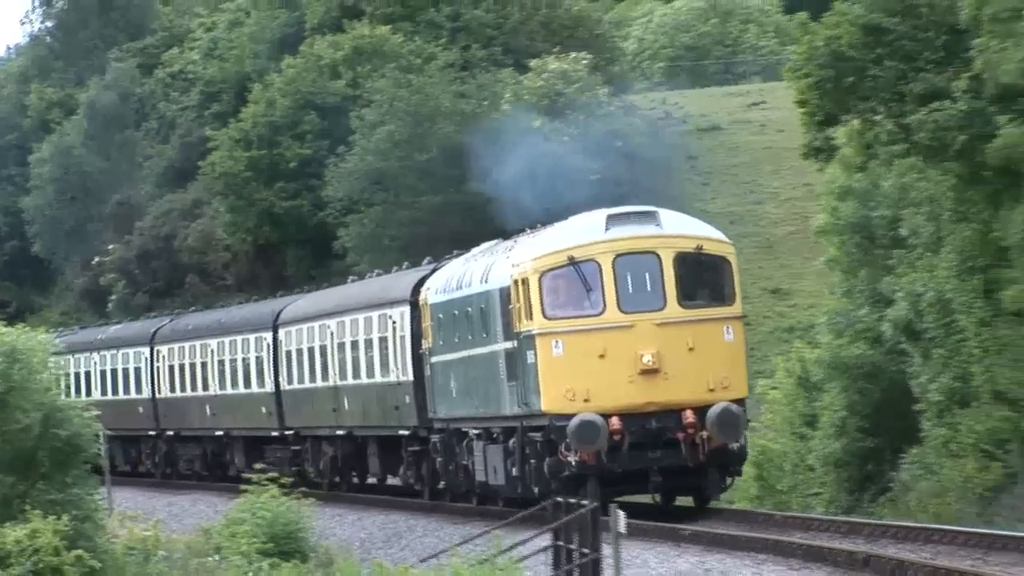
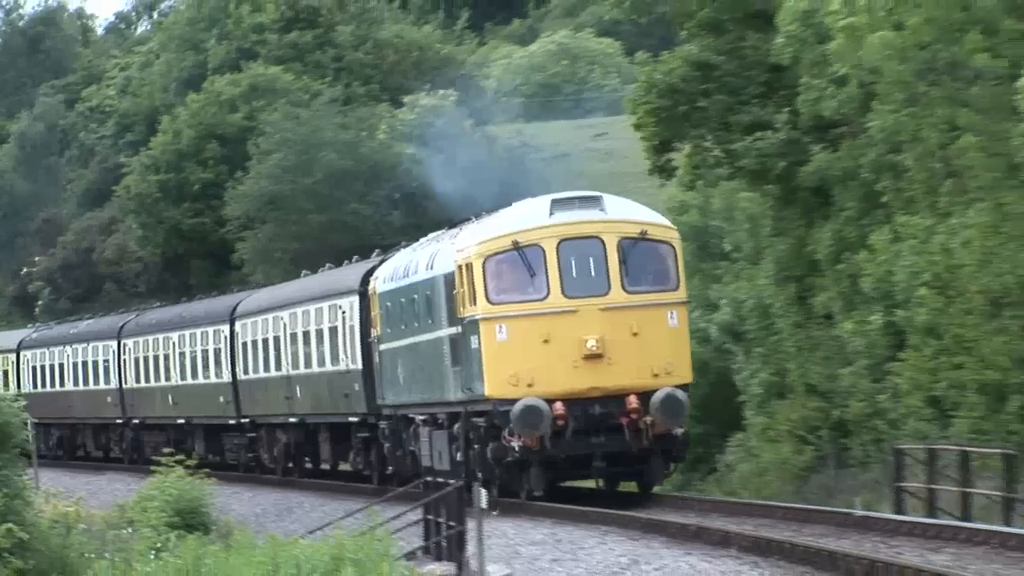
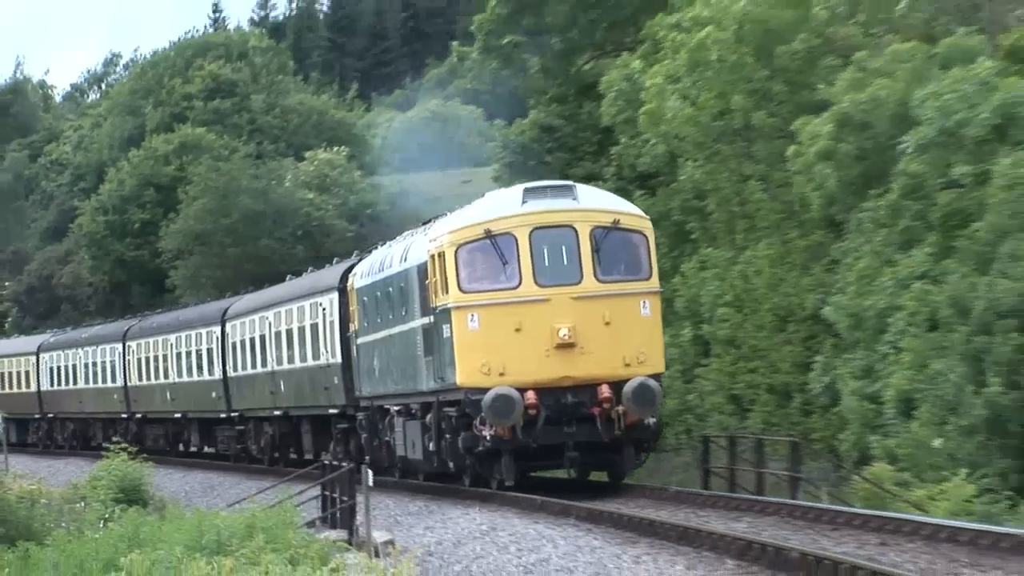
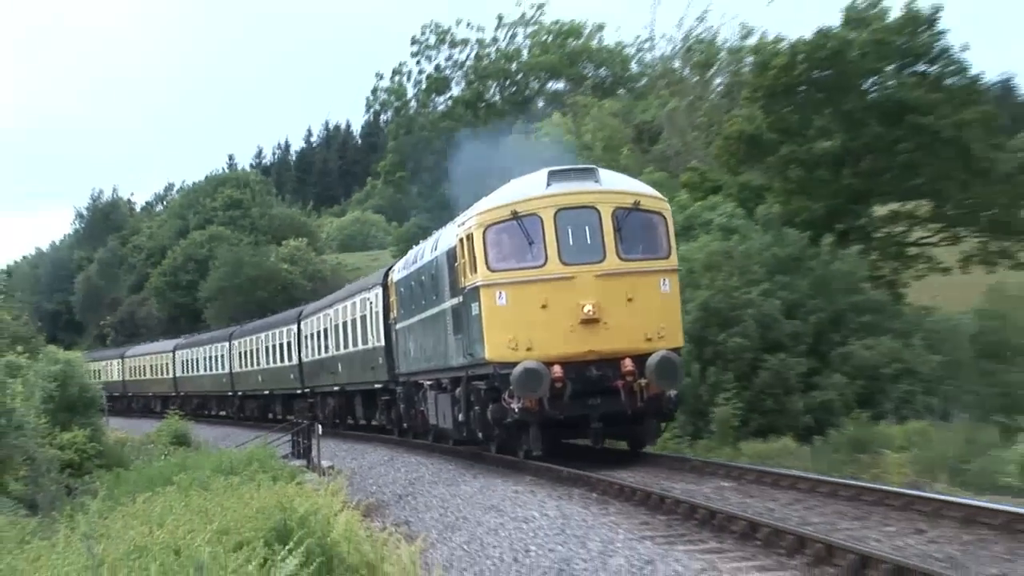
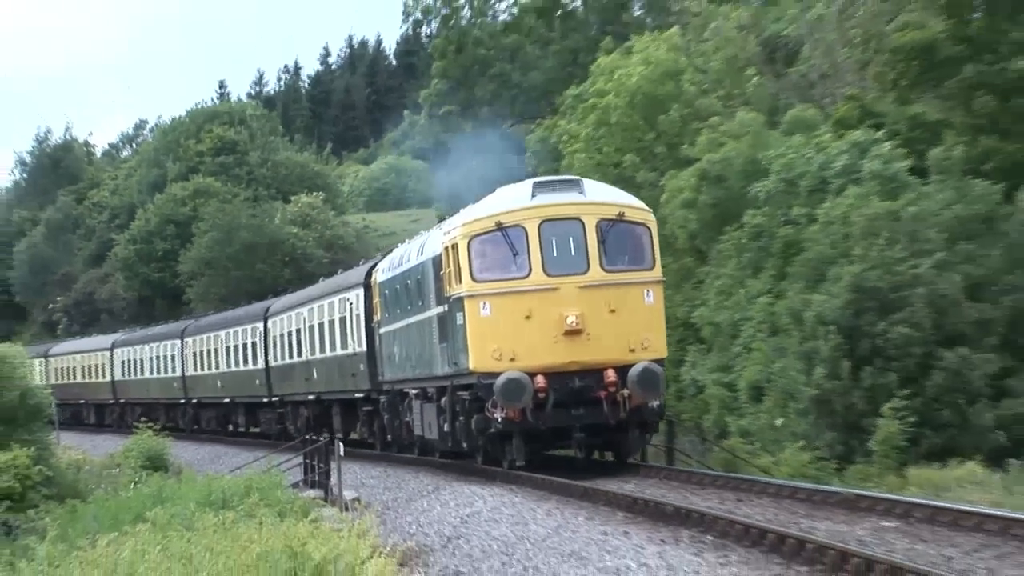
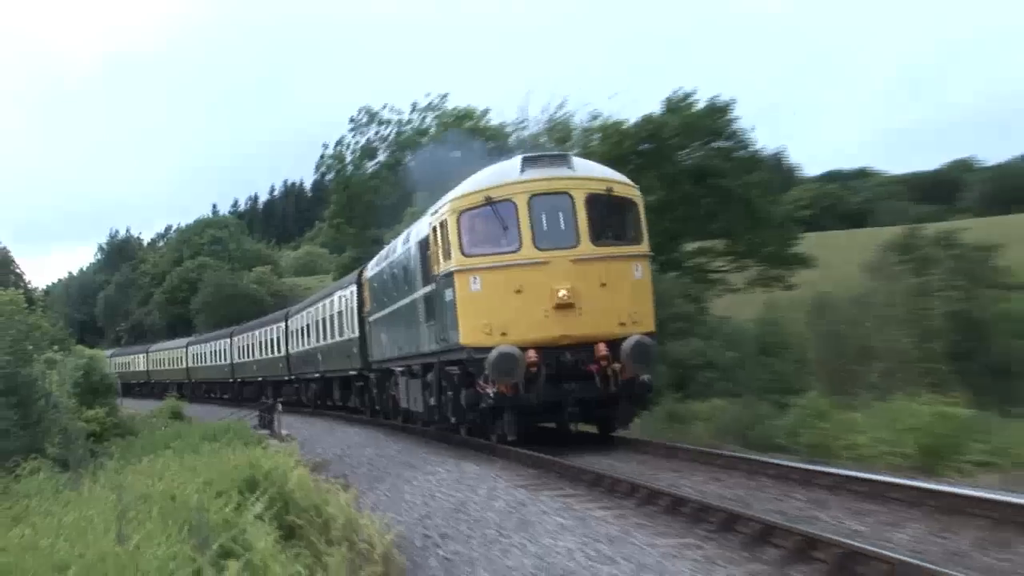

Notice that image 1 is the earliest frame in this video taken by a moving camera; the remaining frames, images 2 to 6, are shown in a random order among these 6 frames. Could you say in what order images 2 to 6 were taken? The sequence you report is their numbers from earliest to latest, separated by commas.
2, 3, 5, 4, 6
